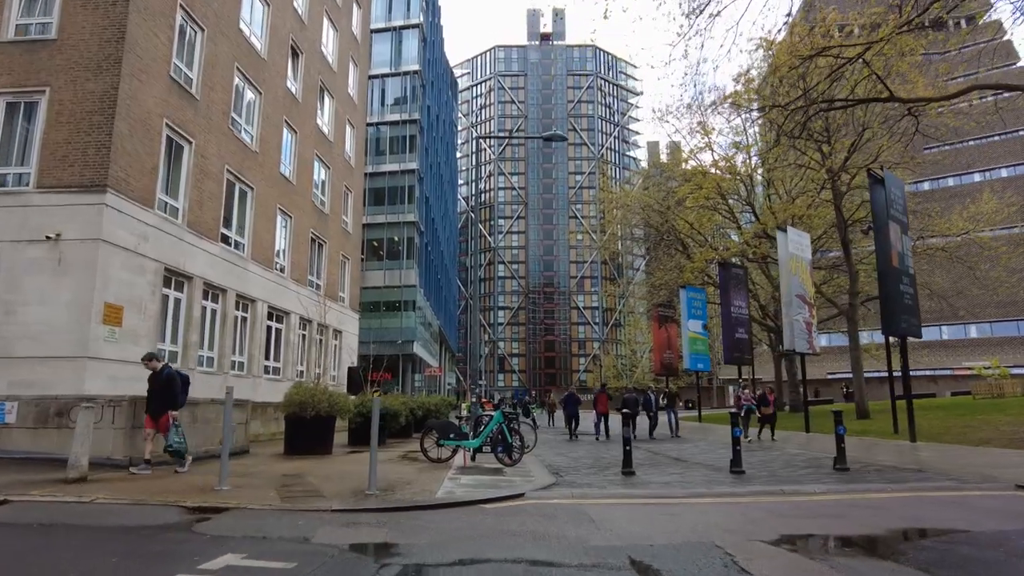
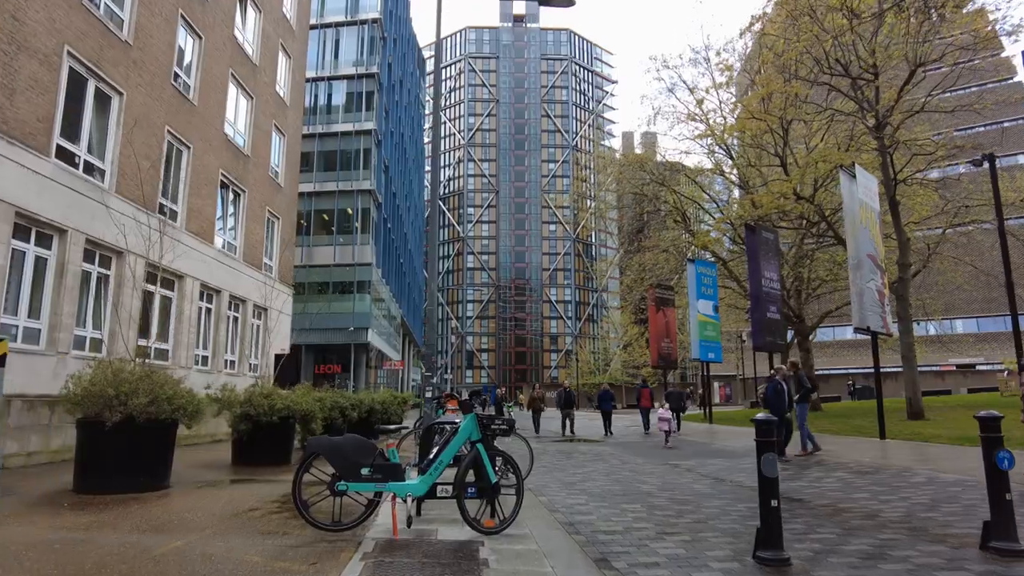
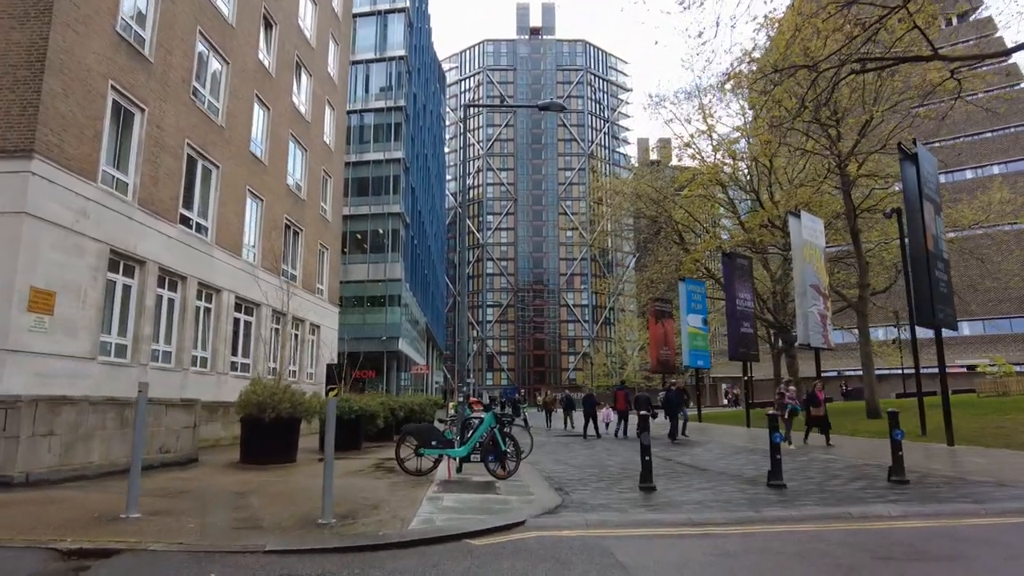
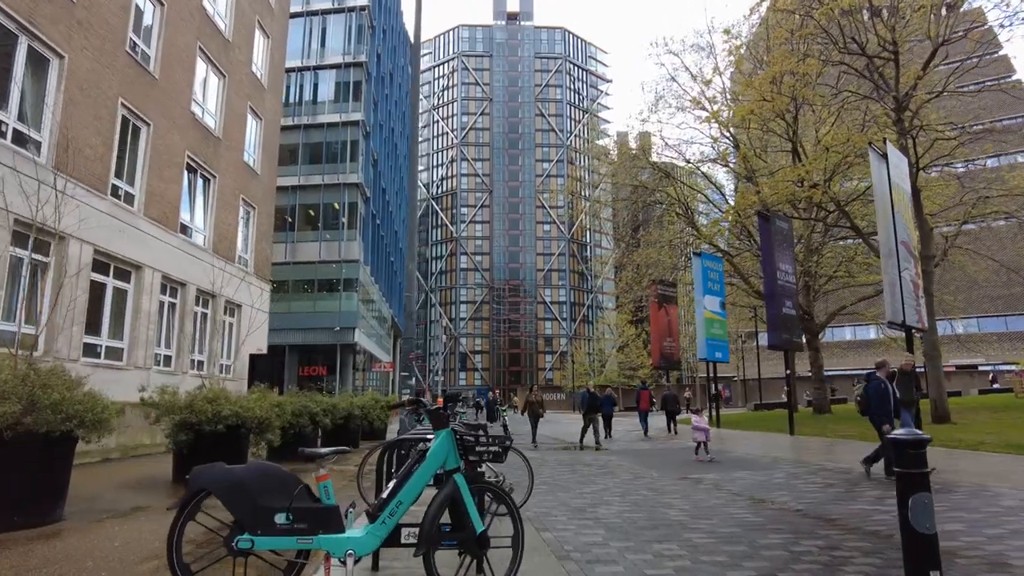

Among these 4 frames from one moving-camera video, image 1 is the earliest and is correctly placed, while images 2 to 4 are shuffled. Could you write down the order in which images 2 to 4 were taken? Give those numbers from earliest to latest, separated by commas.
3, 2, 4
